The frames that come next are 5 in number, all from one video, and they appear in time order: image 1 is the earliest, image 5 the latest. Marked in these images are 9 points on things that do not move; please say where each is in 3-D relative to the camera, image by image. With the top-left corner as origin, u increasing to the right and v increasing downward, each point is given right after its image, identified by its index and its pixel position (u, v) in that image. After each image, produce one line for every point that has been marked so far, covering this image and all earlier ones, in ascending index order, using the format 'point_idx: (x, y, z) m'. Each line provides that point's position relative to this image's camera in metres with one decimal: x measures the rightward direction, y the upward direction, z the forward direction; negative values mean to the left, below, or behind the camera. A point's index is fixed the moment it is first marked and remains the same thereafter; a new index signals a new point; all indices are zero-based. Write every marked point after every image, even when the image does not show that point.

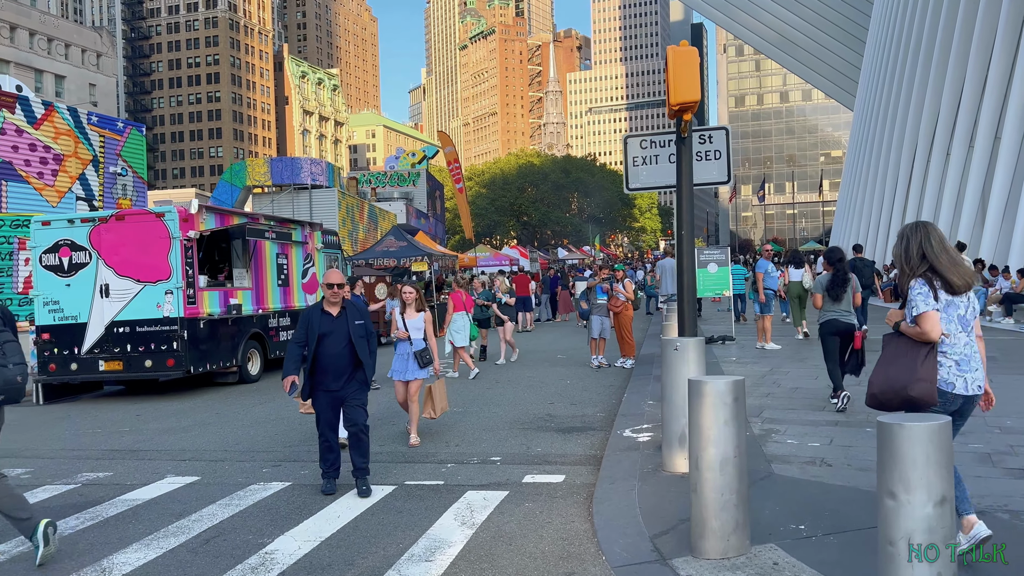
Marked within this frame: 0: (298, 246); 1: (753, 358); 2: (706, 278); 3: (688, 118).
0: (-3.6, +0.7, +13.8) m
1: (+3.5, -1.0, +11.6) m
2: (+3.5, +0.2, +14.8) m
3: (+1.2, +1.2, +5.5) m
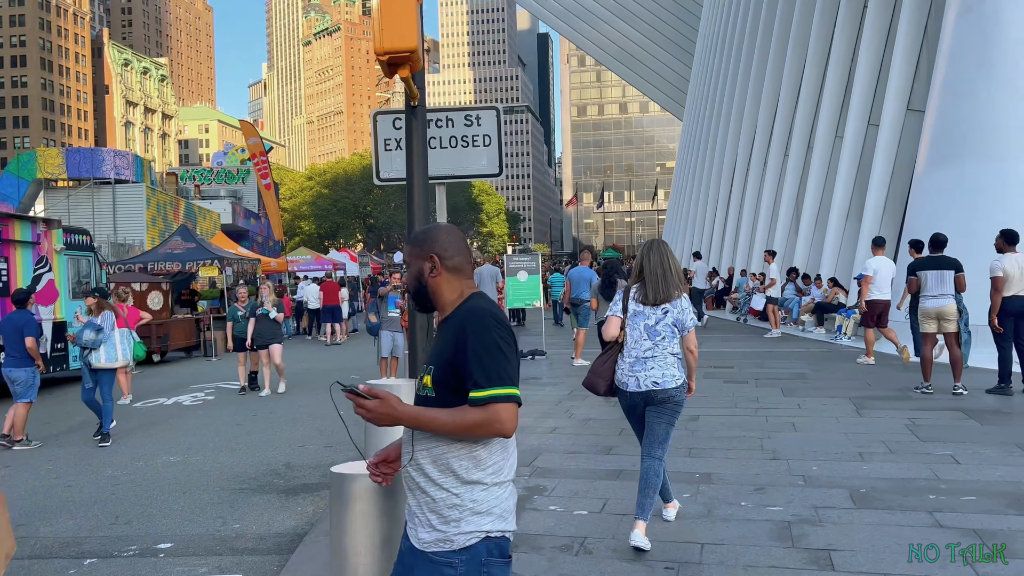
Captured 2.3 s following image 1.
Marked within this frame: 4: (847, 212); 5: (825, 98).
0: (-6.8, +0.6, +11.3) m
1: (+0.6, -1.1, +10.4) m
2: (+0.1, 0.0, +13.6) m
3: (-0.5, +1.0, +4.0) m
4: (+6.7, +1.5, +16.3) m
5: (+6.8, +4.2, +17.8) m
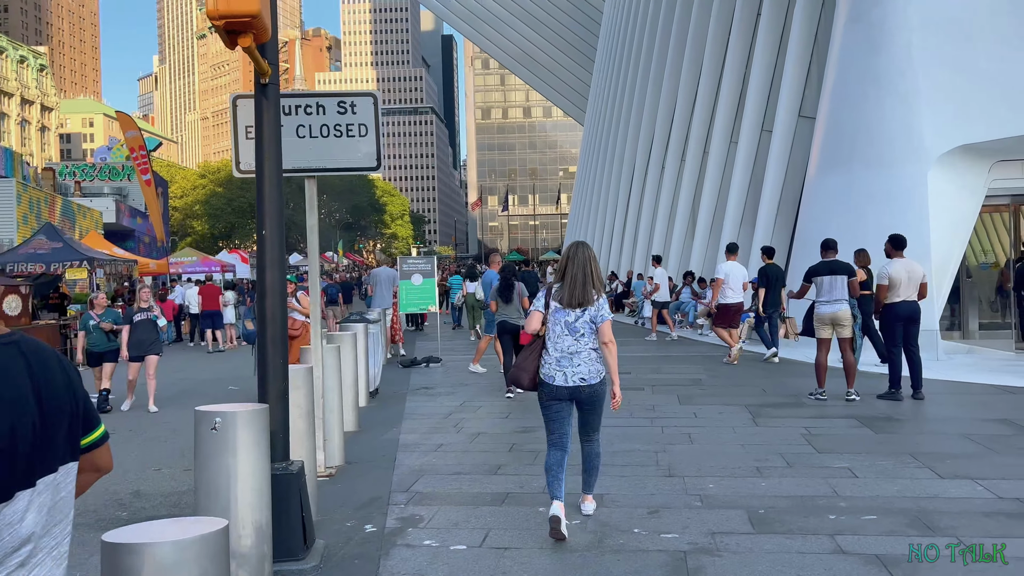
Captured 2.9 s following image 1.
0: (-8.1, +0.5, +9.9) m
1: (-0.7, -1.2, +9.9) m
2: (-1.6, 0.0, +13.0) m
3: (-1.1, +1.0, +3.5) m
4: (+4.7, +1.5, +16.5) m
5: (+4.6, +4.1, +18.0) m
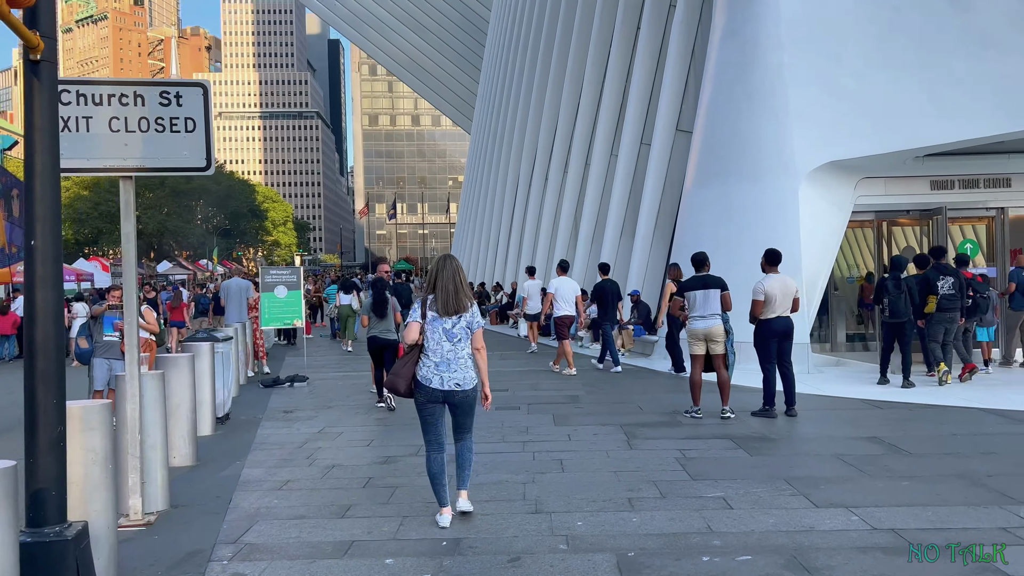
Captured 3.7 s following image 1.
0: (-9.6, +0.4, +8.2) m
1: (-2.2, -1.3, +9.1) m
2: (-3.5, -0.2, +12.2) m
3: (-1.7, +0.9, +2.8) m
4: (+2.2, +1.2, +16.5) m
5: (+2.0, +3.8, +18.0) m
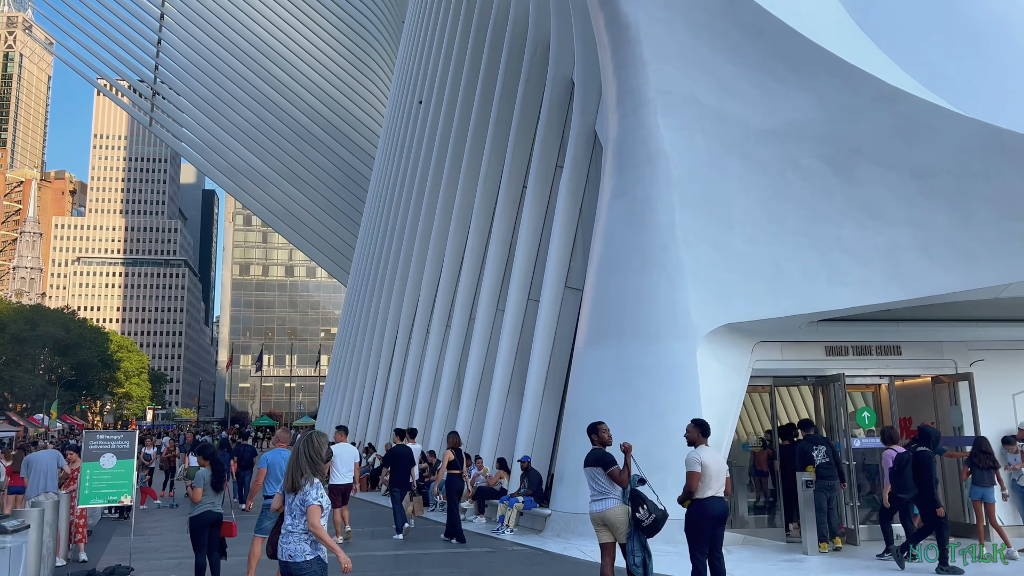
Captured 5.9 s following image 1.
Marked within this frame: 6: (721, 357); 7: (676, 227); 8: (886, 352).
0: (-10.5, -0.8, +5.5) m
1: (-3.3, -2.9, +7.2) m
2: (-5.1, -2.3, +10.2) m
3: (-1.8, +0.5, +1.6) m
4: (-0.1, -1.9, +15.5) m
5: (-0.6, +0.4, +17.4) m
6: (+2.9, -0.9, +11.0) m
7: (+2.3, +0.8, +11.1) m
8: (+5.3, -0.9, +11.5) m
